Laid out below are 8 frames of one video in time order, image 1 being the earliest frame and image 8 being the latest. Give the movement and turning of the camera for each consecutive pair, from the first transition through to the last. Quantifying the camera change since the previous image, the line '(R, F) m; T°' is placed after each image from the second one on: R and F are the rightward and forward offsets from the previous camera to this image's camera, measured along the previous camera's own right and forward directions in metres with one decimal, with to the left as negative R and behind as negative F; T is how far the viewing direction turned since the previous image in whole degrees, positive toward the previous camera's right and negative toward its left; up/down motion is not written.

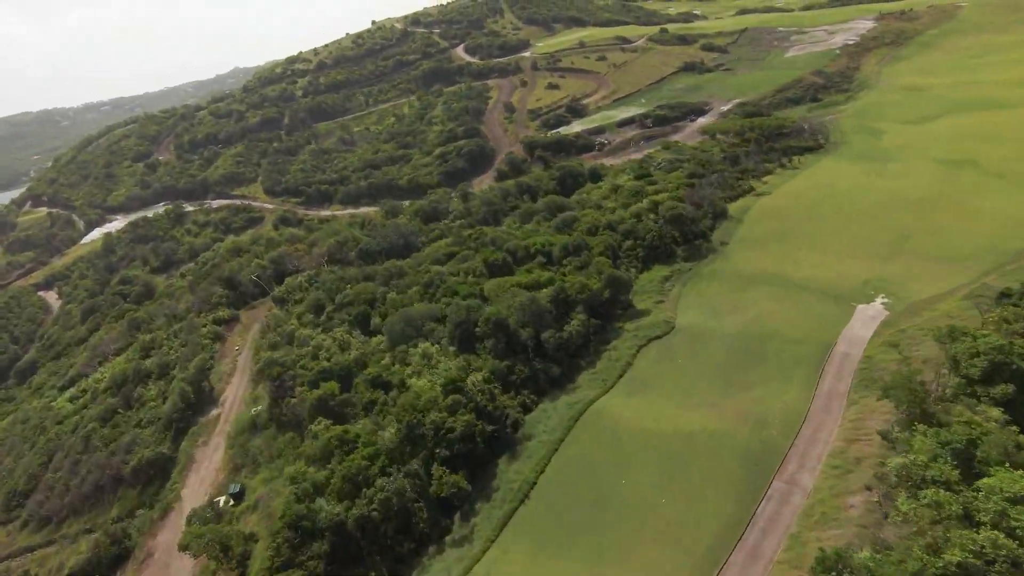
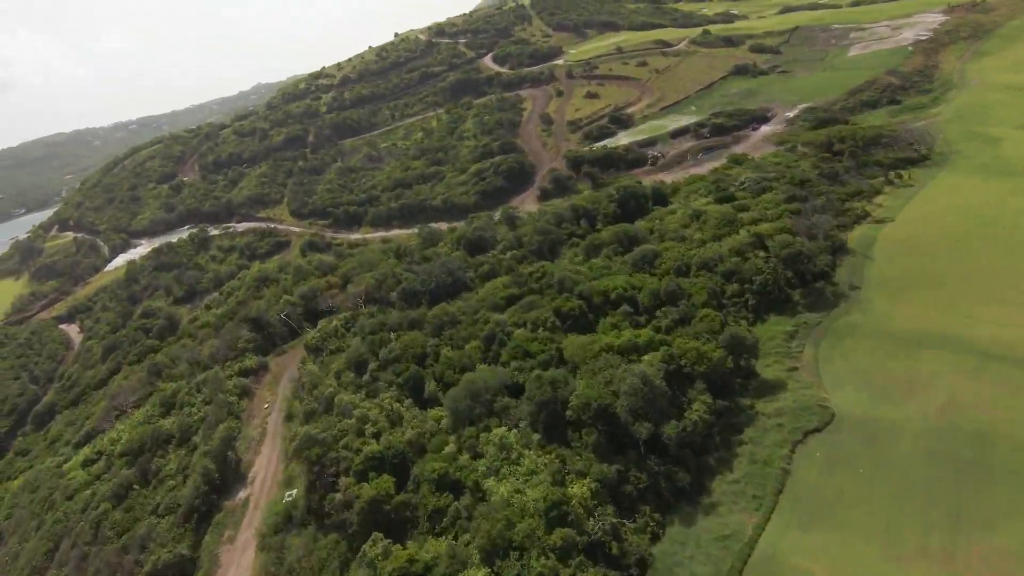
(-3.9, +6.6) m; -2°
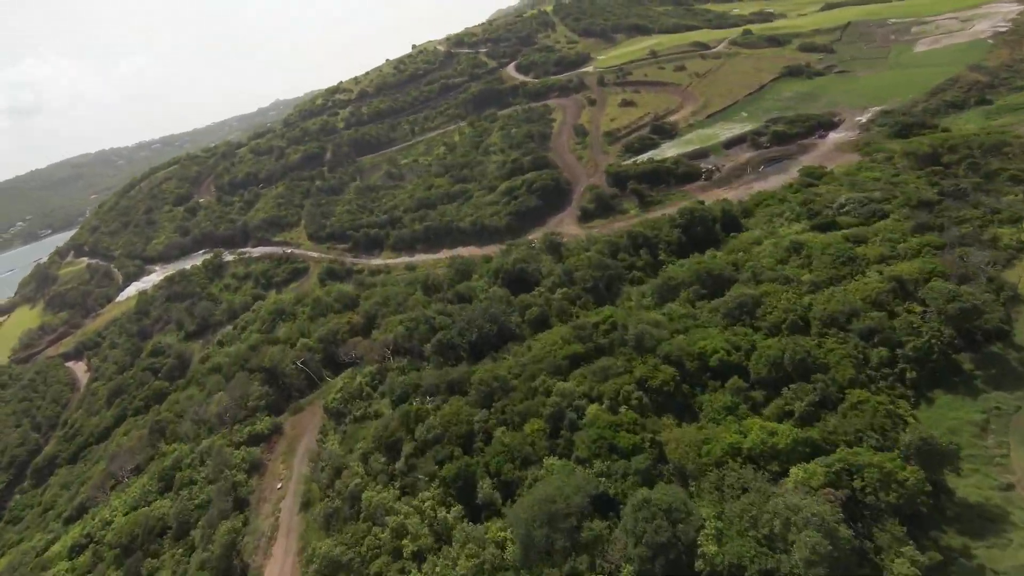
(-2.9, +7.3) m; -2°
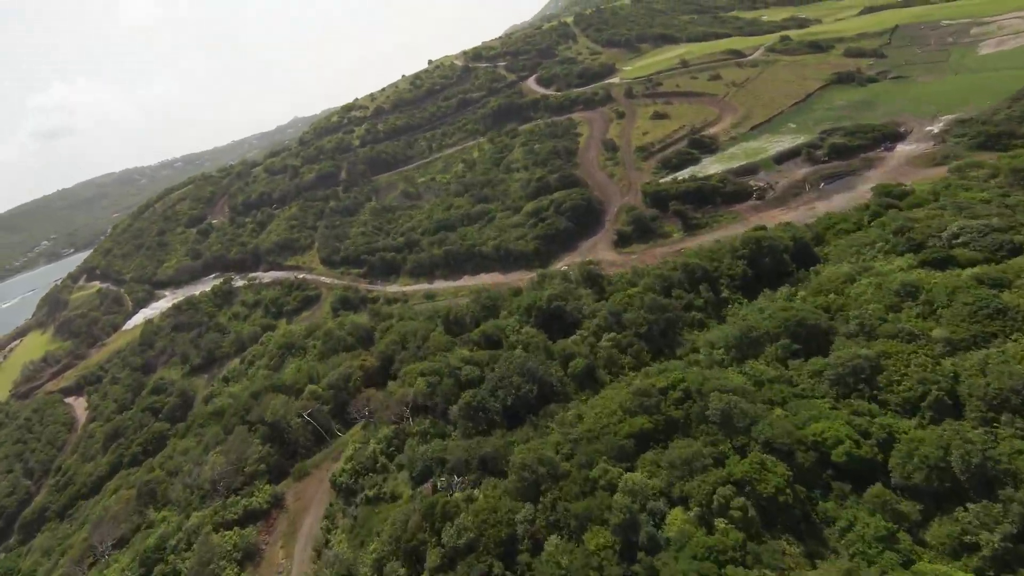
(-1.7, +6.2) m; -2°
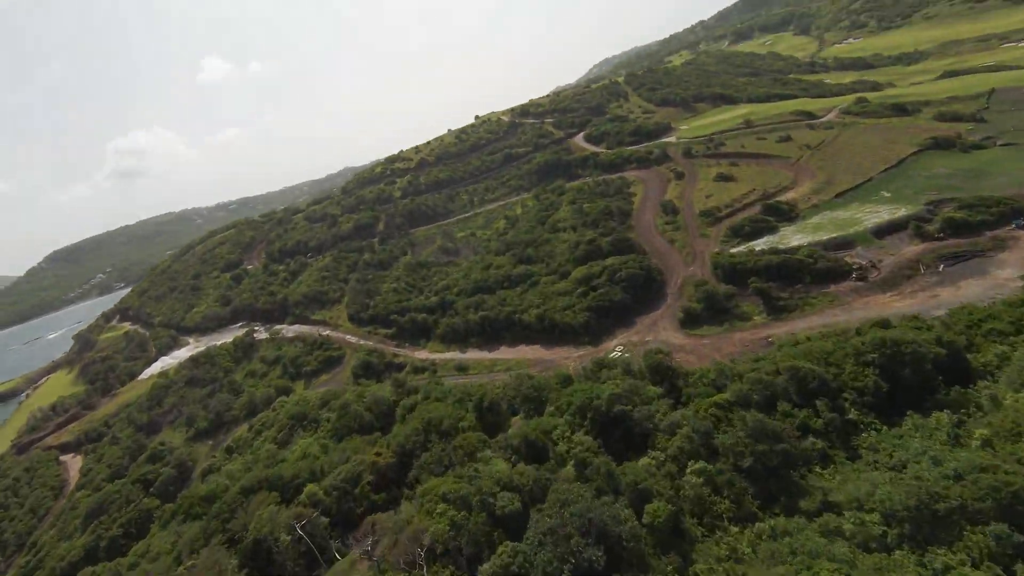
(-1.5, +8.0) m; -4°
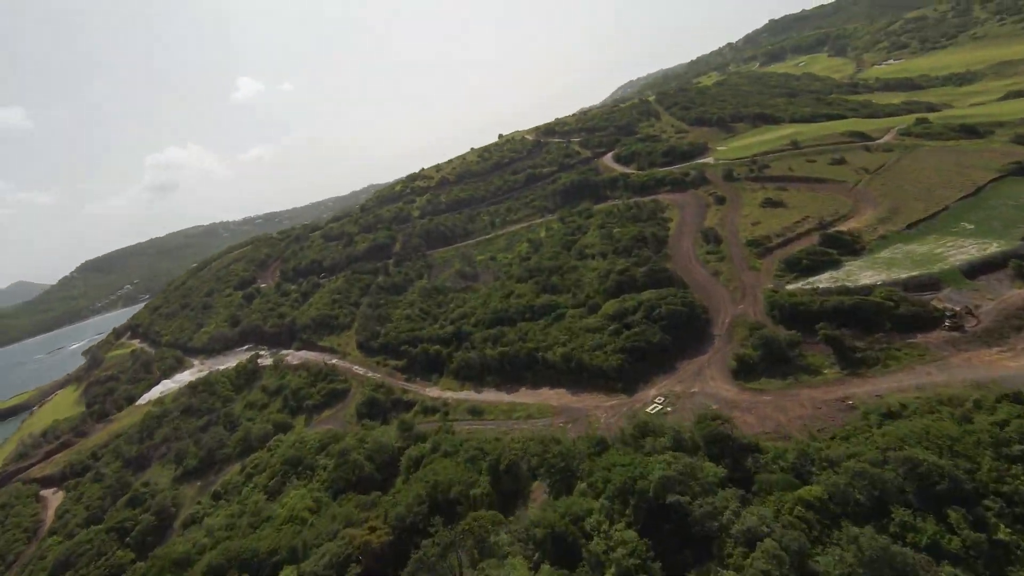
(-0.4, +6.6) m; -2°
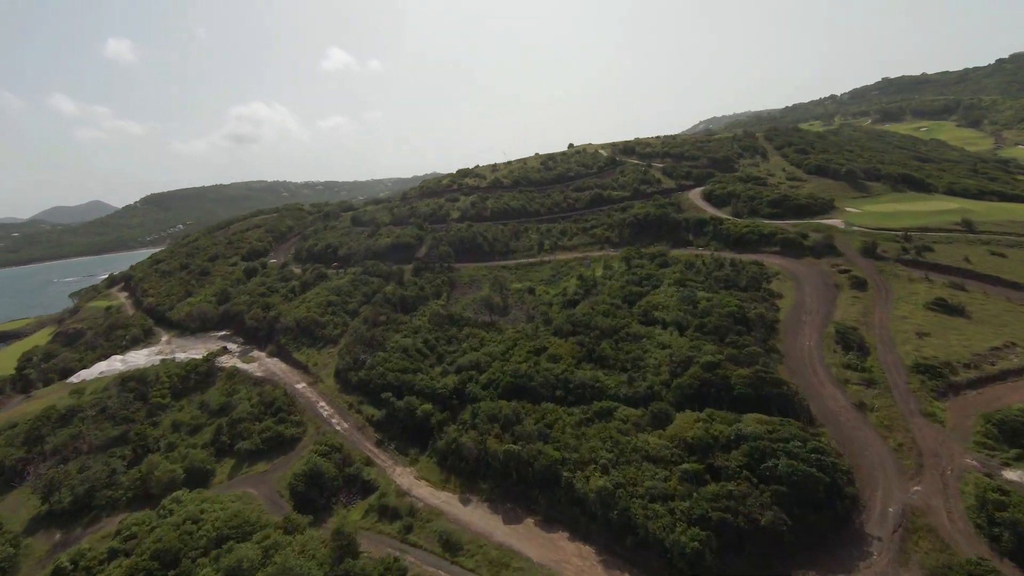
(-0.5, +19.6) m; -4°
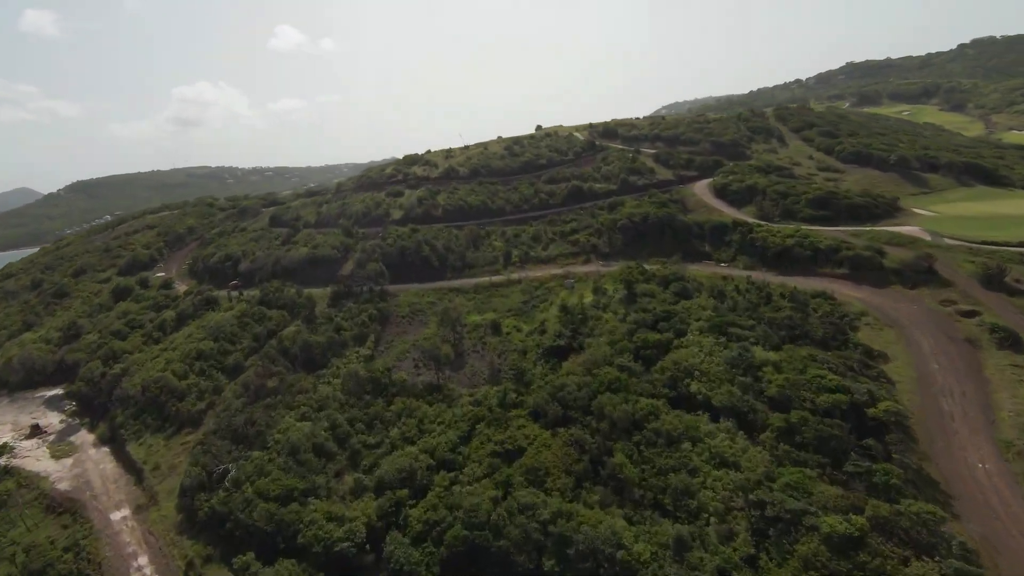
(+0.8, +22.4) m; +4°
